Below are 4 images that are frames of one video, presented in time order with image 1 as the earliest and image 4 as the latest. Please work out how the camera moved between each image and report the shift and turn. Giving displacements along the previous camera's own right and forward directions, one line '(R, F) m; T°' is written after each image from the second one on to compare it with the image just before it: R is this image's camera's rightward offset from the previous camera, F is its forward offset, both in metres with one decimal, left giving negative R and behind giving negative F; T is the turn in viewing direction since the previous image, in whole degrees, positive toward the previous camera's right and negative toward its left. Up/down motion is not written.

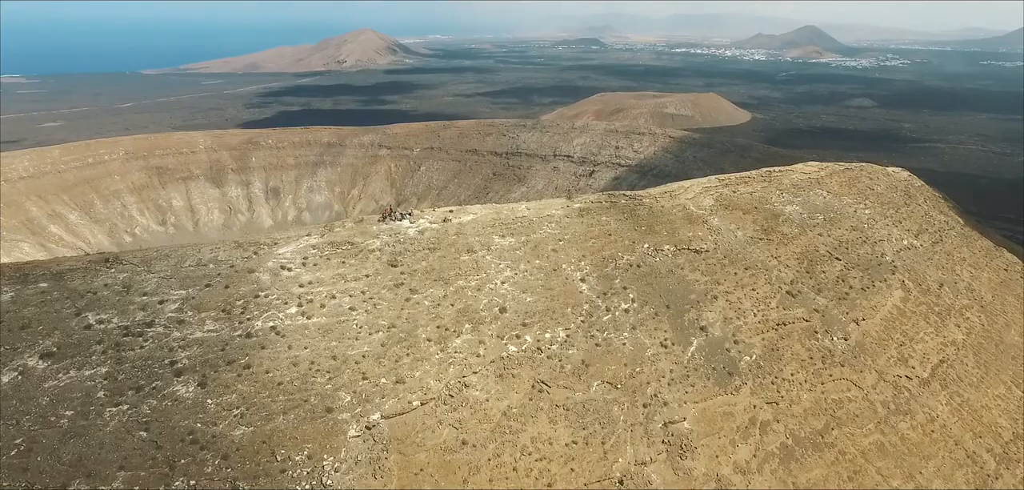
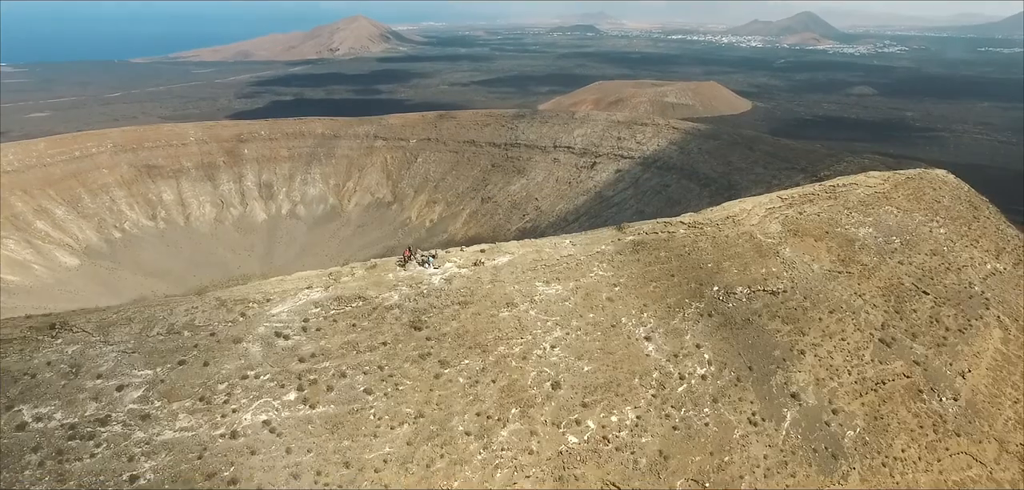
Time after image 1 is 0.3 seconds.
(-1.4, +3.5) m; 0°
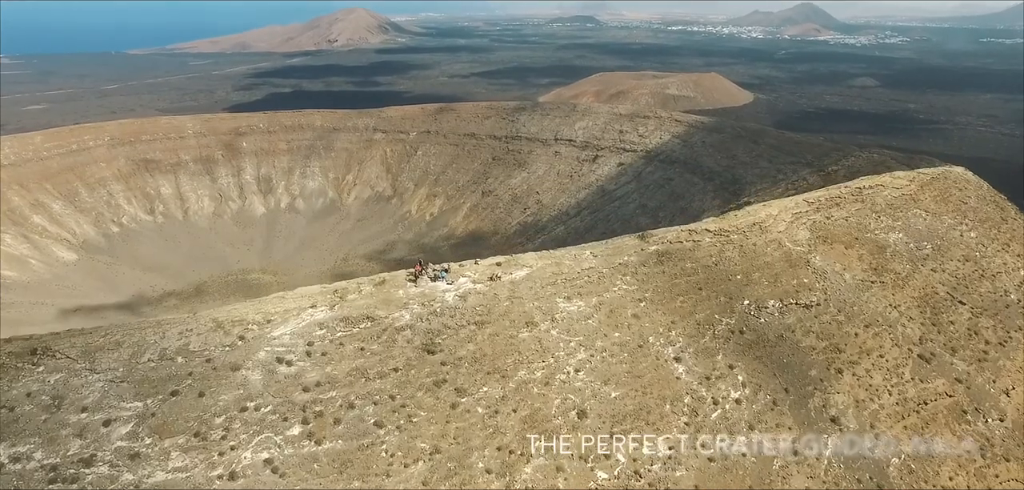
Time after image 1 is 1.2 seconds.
(-0.5, +1.1) m; 0°
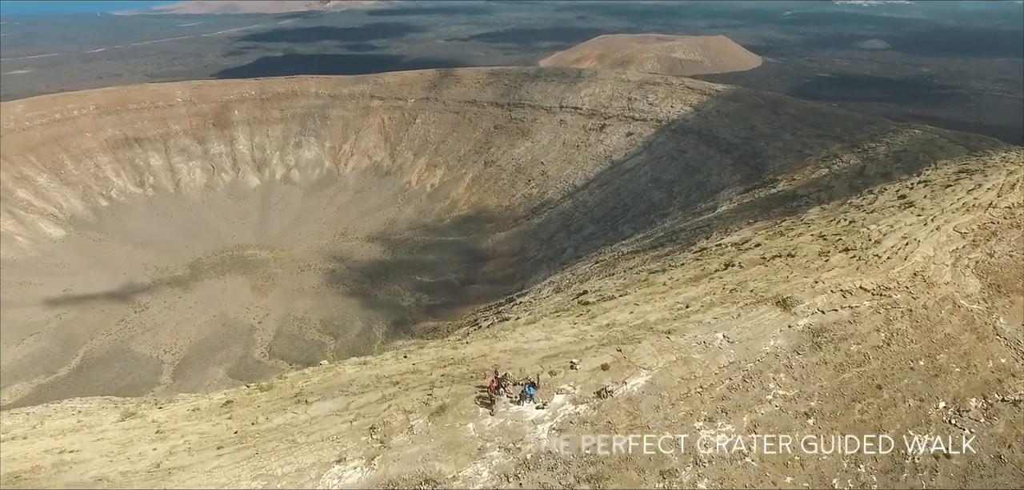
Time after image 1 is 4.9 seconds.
(-2.1, +4.8) m; 0°
